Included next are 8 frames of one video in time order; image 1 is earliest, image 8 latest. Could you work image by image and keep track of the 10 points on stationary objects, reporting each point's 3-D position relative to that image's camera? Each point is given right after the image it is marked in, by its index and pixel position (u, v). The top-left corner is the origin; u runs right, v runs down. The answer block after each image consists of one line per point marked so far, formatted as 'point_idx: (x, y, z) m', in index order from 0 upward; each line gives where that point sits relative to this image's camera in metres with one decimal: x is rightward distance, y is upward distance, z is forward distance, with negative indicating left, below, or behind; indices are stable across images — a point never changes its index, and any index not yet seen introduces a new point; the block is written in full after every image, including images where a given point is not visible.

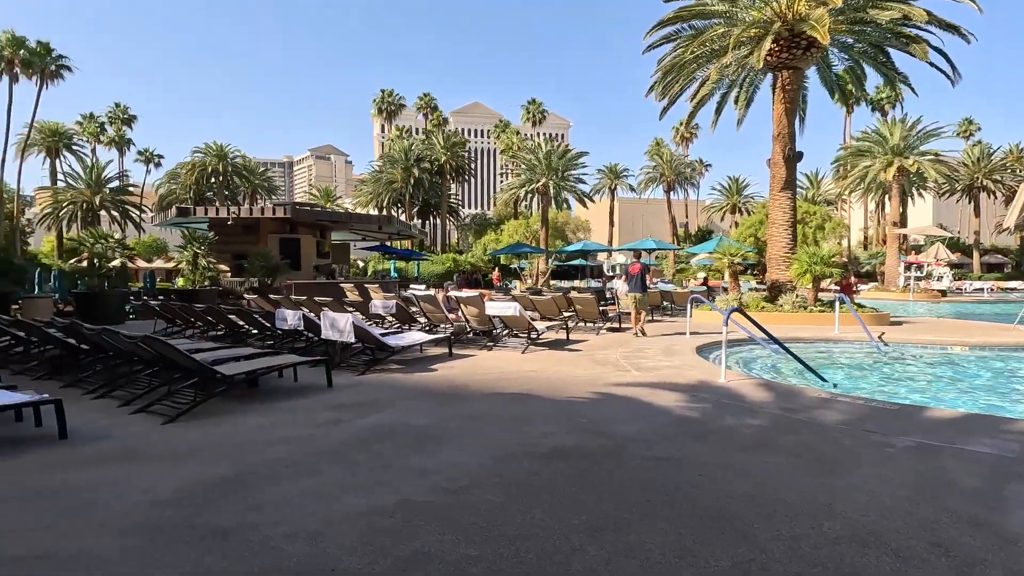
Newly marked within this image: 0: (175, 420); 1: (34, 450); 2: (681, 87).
0: (-3.4, -1.3, +5.4) m
1: (-4.1, -1.4, +4.6) m
2: (+5.4, +6.4, +17.2) m
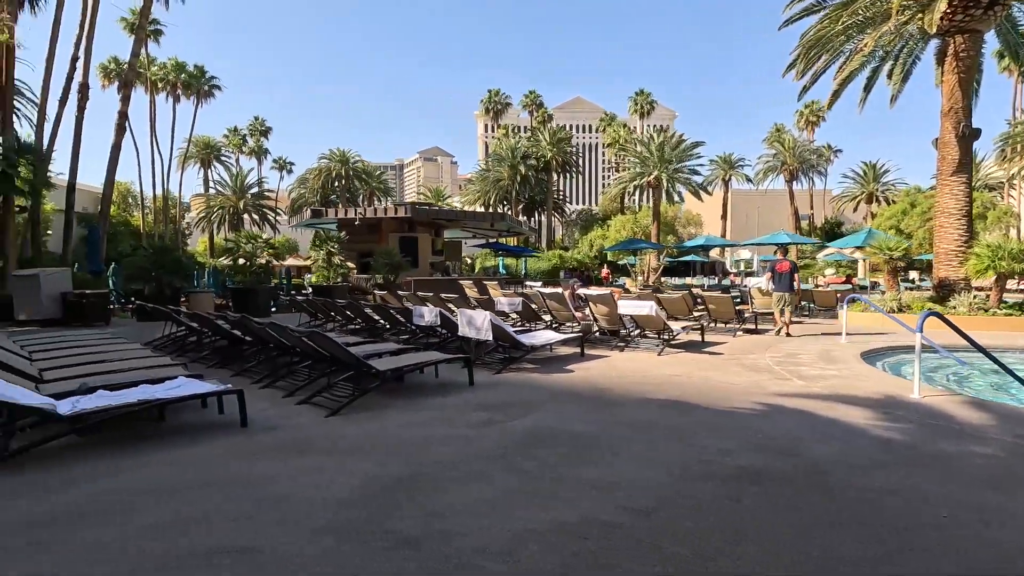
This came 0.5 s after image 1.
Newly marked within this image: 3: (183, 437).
0: (-1.8, -1.3, +5.6) m
1: (-2.7, -1.3, +4.9) m
2: (+9.0, +6.5, +15.4) m
3: (-3.0, -1.3, +4.9) m
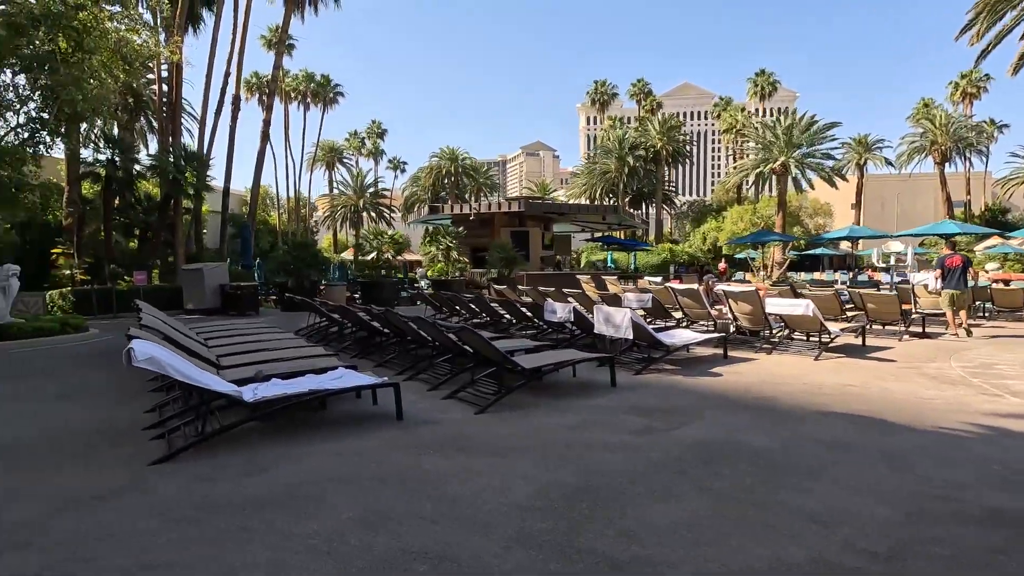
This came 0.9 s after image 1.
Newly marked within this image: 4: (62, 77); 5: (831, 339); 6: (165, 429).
0: (-0.3, -1.3, +5.5) m
1: (-1.2, -1.3, +5.0) m
2: (+12.2, +6.5, +13.1) m
3: (-1.5, -1.3, +5.0) m
4: (-10.1, +4.8, +12.1) m
5: (+5.1, -0.8, +8.6) m
6: (-3.2, -1.3, +4.9) m
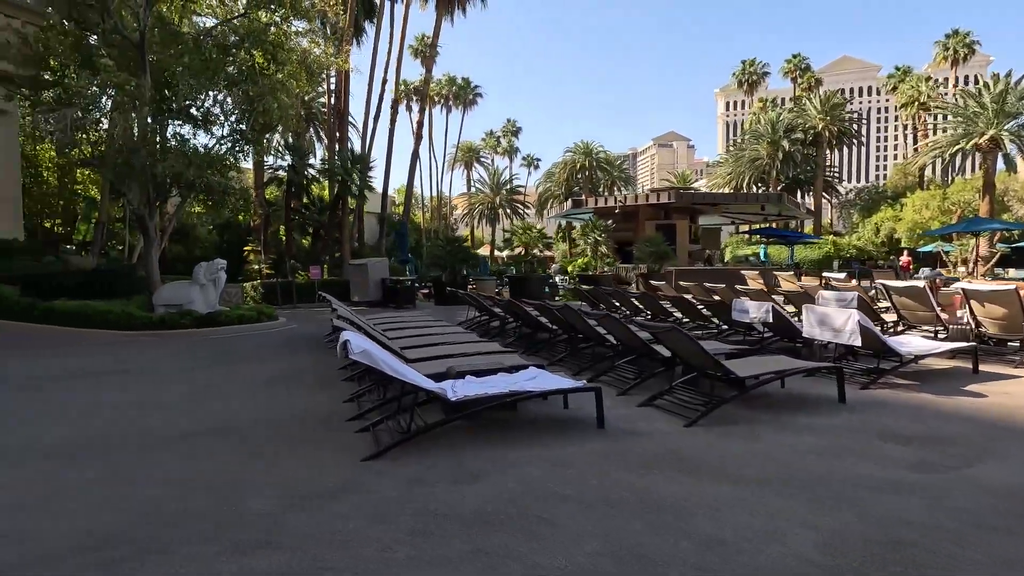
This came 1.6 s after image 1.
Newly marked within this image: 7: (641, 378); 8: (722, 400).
0: (+1.7, -1.2, +4.8) m
1: (+0.6, -1.2, +4.5) m
2: (+15.7, +6.5, +9.2) m
3: (+0.3, -1.2, +4.6) m
4: (-6.3, +5.0, +13.4) m
5: (+7.6, -0.8, +6.6) m
6: (-1.3, -1.2, +4.9) m
7: (+1.4, -1.0, +5.9) m
8: (+1.9, -1.0, +4.9) m
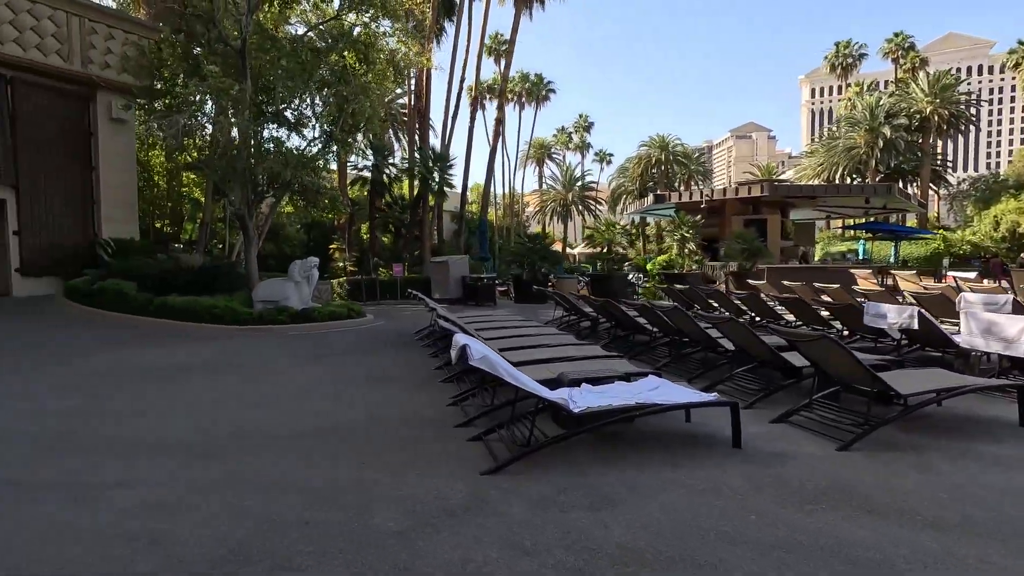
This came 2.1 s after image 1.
0: (+2.6, -1.2, +4.2) m
1: (+1.5, -1.3, +4.0) m
2: (+17.1, +6.4, +6.7) m
3: (+1.3, -1.2, +4.1) m
4: (-4.1, +5.1, +13.7) m
5: (+8.8, -0.9, +5.2) m
6: (-0.3, -1.2, +4.6) m
7: (+2.5, -1.0, +5.3) m
8: (+2.9, -1.0, +4.2) m
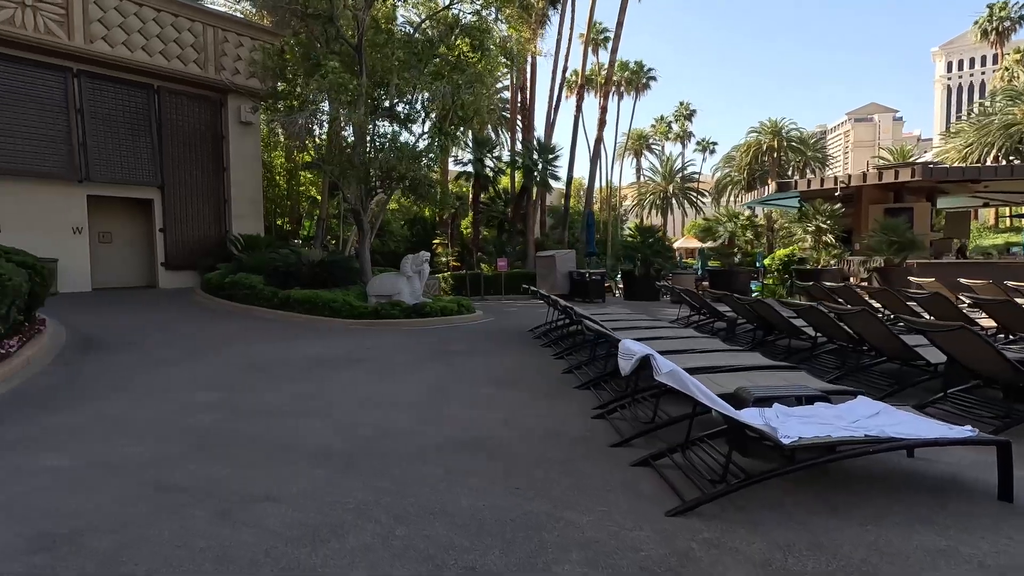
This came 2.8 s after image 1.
0: (+3.8, -1.2, +3.0) m
1: (+2.6, -1.3, +3.0) m
2: (+18.5, +6.3, +3.0) m
3: (+2.4, -1.2, +3.2) m
4: (-1.3, +5.2, +13.4) m
5: (+10.0, -0.9, +2.9) m
6: (+0.9, -1.2, +3.9) m
7: (+3.8, -1.0, +4.1) m
8: (+4.0, -1.1, +3.0) m
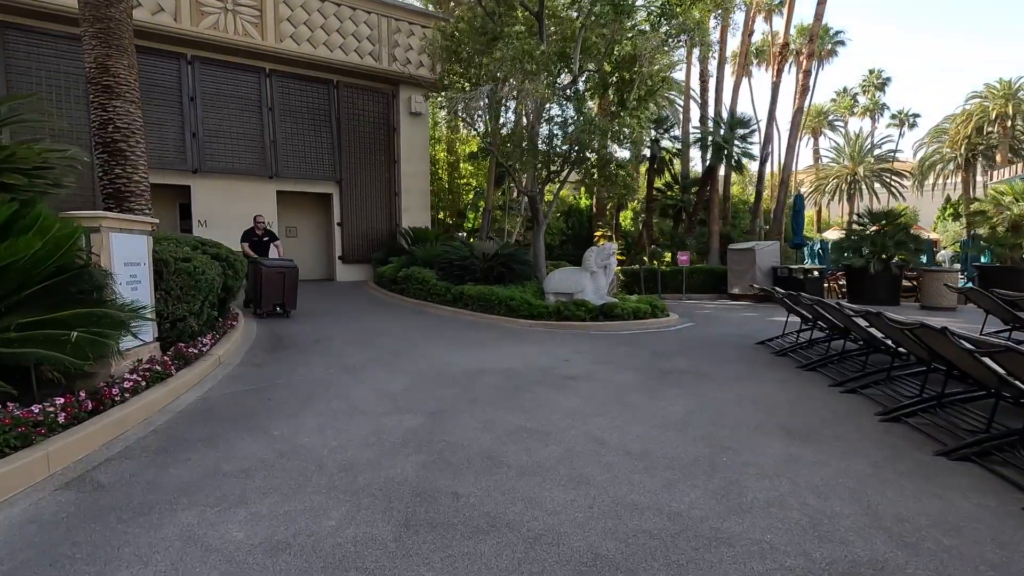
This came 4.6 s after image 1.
0: (+5.2, -1.4, +0.1) m
1: (+4.1, -1.4, +0.4) m
2: (+19.6, +5.9, -3.7) m
3: (+3.9, -1.3, +0.7) m
4: (+3.0, +5.2, +11.4) m
5: (+11.2, -1.2, -1.5) m
6: (+2.7, -1.3, +1.7) m
7: (+5.5, -1.1, +1.2) m
8: (+5.4, -1.2, +0.1) m
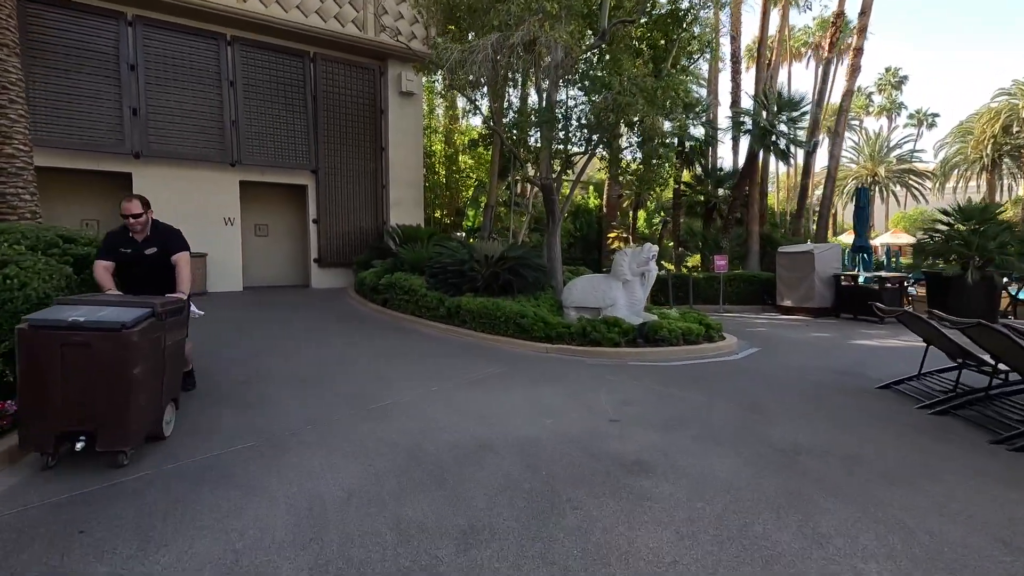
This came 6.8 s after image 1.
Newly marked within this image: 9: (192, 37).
0: (+5.3, -1.5, -2.3) m
1: (+4.2, -1.5, -2.0) m
2: (+19.7, +5.7, -6.0) m
3: (+4.0, -1.5, -1.8) m
4: (+3.2, +5.0, +9.0) m
5: (+11.3, -1.3, -3.9) m
6: (+2.8, -1.4, -0.7) m
7: (+5.7, -1.3, -1.3) m
8: (+5.6, -1.3, -2.4) m
9: (-7.0, +5.5, +11.8) m
